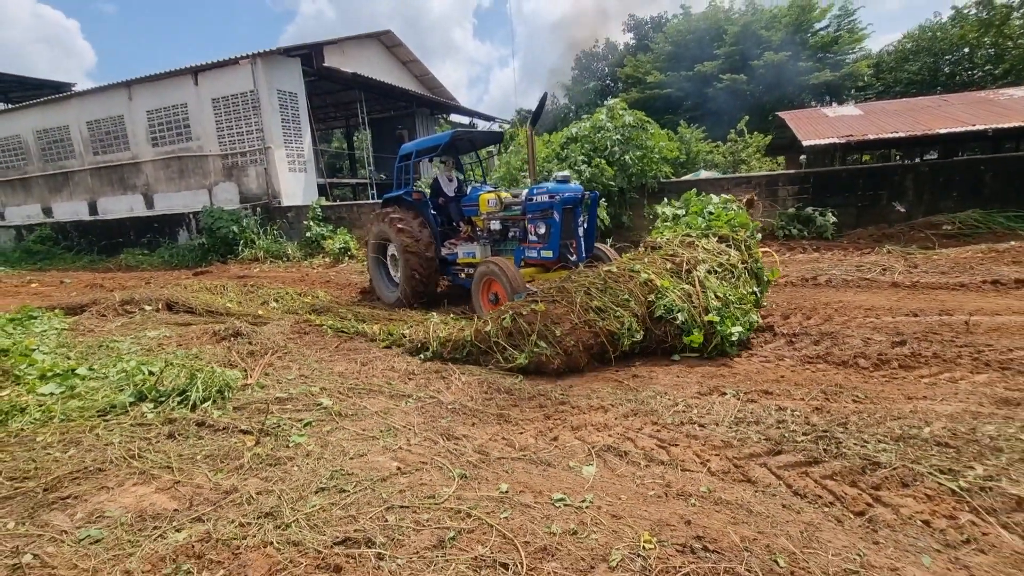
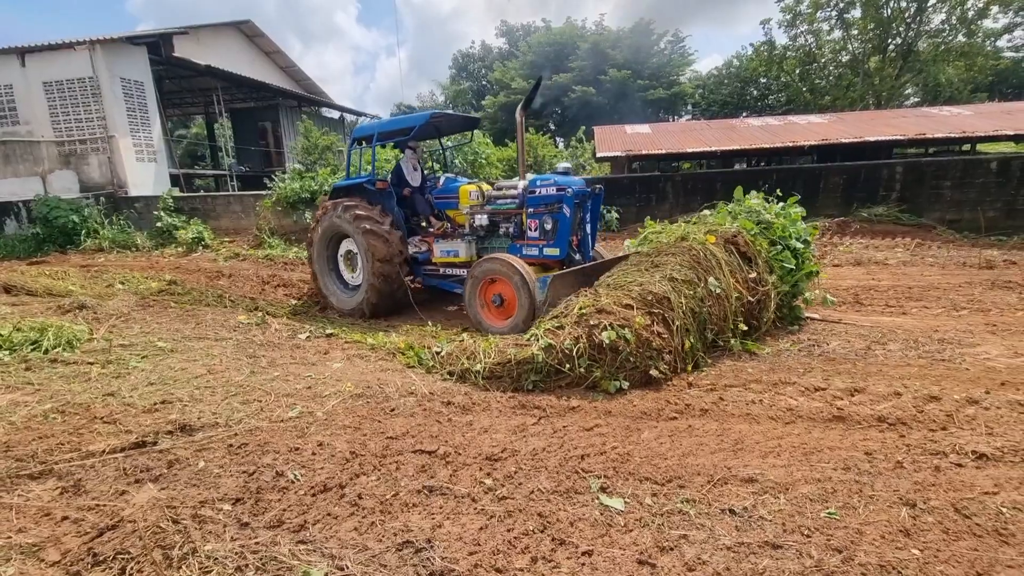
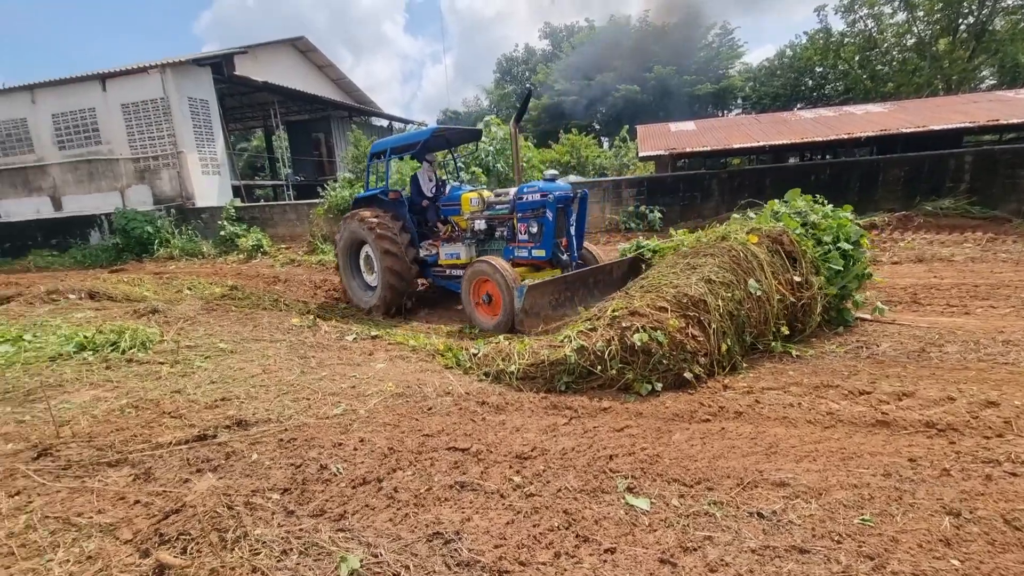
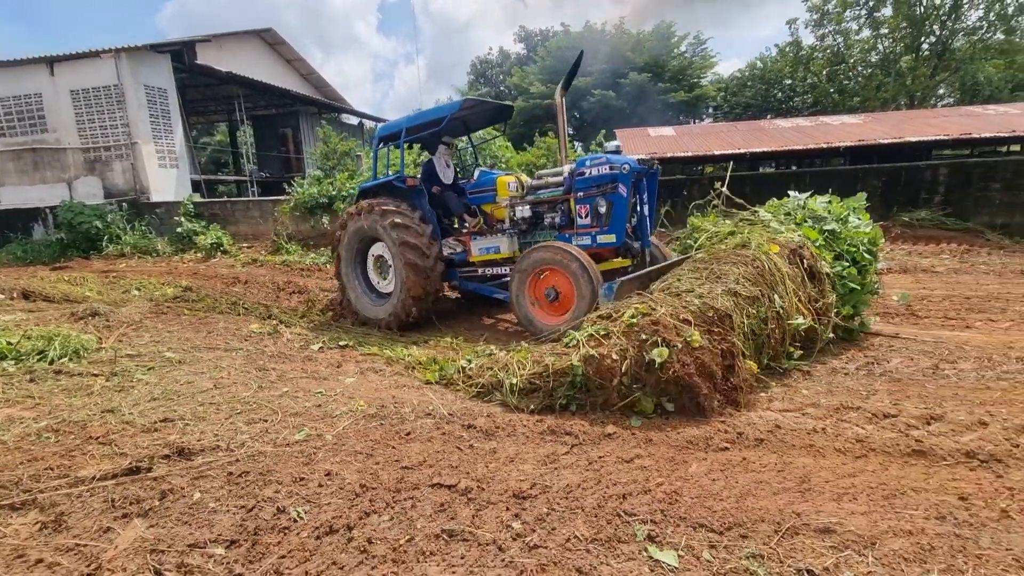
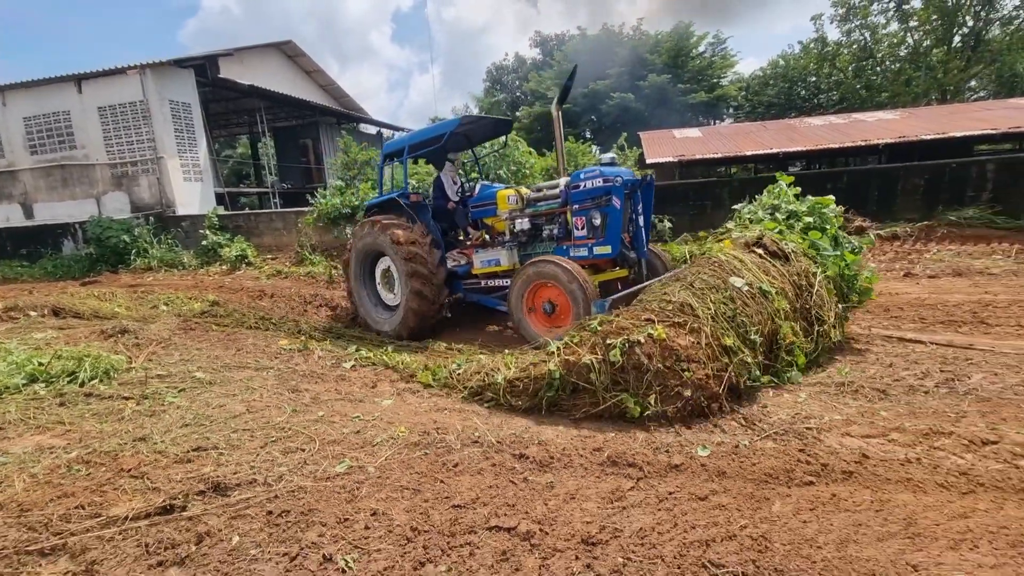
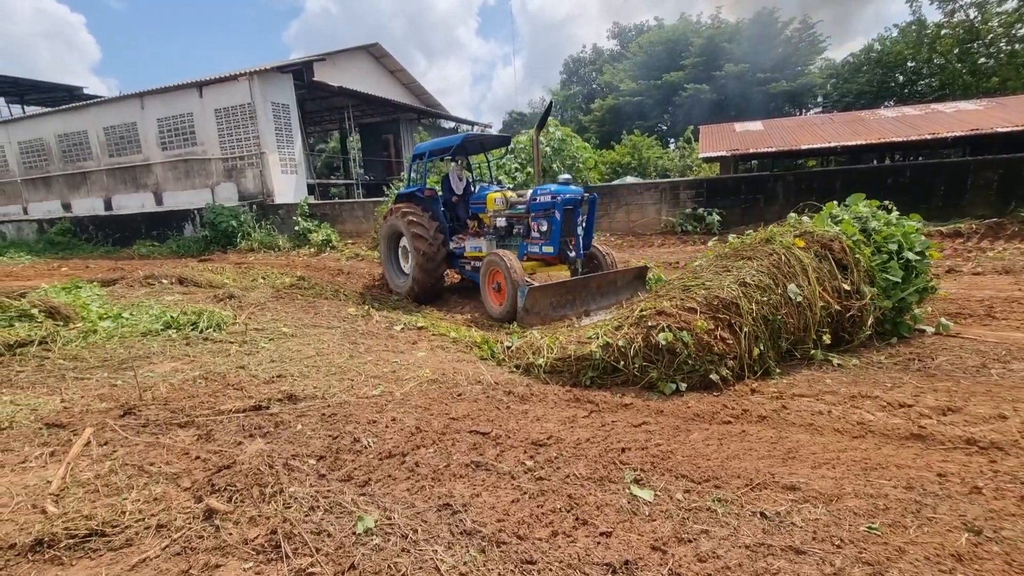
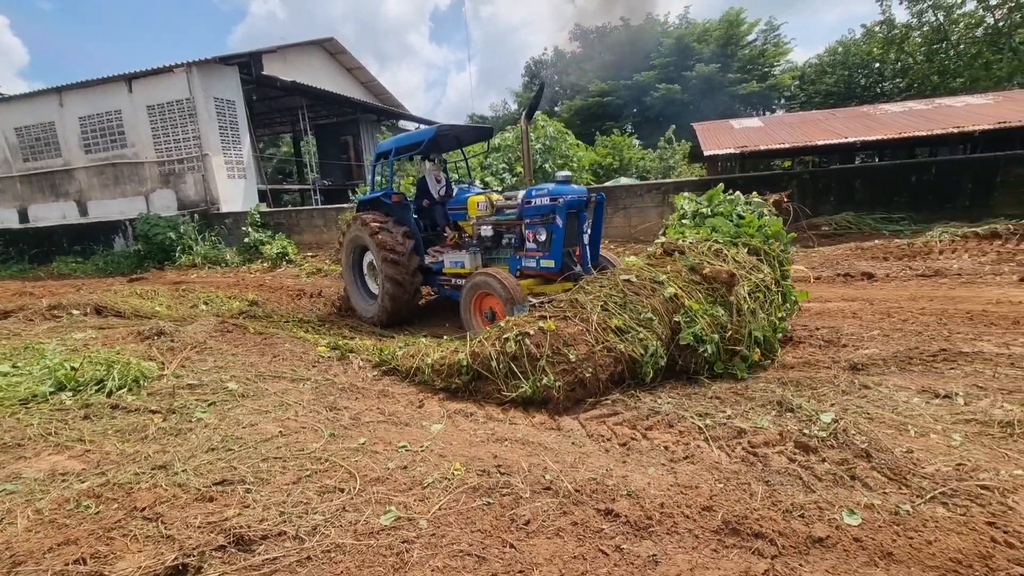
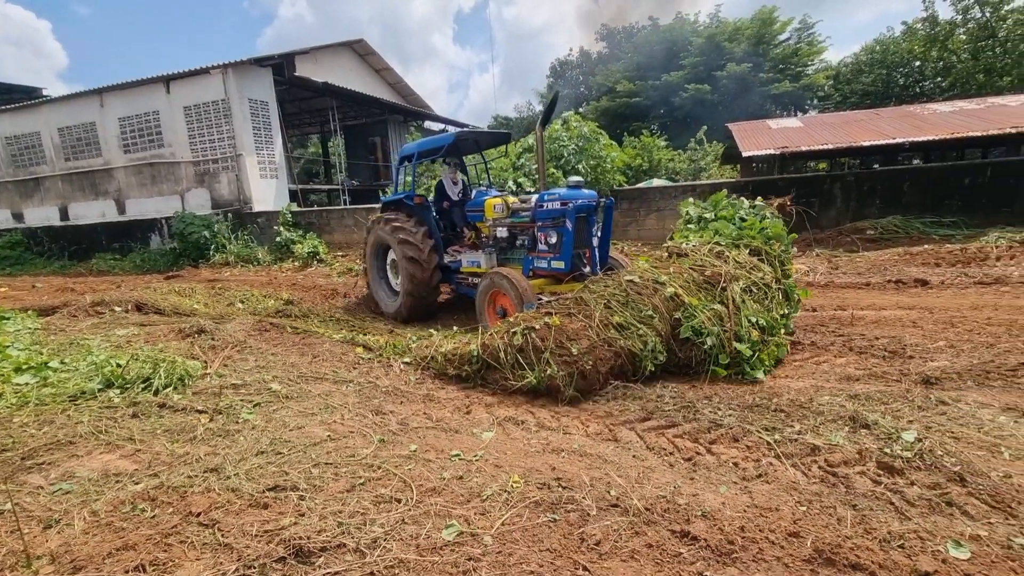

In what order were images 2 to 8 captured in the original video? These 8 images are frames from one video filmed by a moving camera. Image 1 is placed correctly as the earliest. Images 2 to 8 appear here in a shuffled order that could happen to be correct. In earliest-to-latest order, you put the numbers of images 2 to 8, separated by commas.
8, 7, 5, 4, 2, 3, 6
